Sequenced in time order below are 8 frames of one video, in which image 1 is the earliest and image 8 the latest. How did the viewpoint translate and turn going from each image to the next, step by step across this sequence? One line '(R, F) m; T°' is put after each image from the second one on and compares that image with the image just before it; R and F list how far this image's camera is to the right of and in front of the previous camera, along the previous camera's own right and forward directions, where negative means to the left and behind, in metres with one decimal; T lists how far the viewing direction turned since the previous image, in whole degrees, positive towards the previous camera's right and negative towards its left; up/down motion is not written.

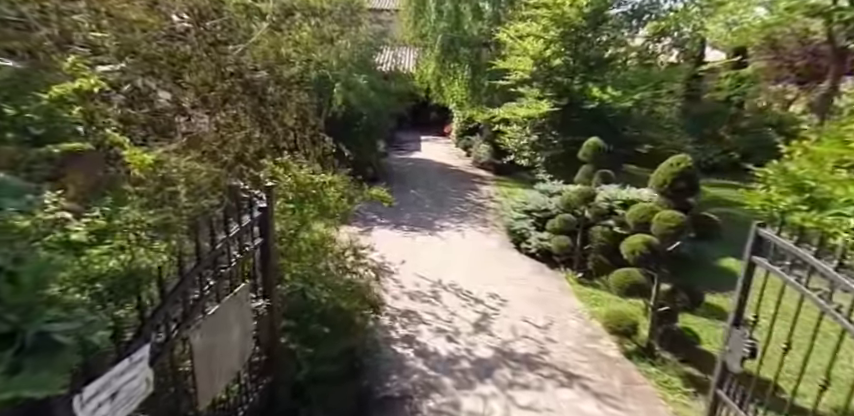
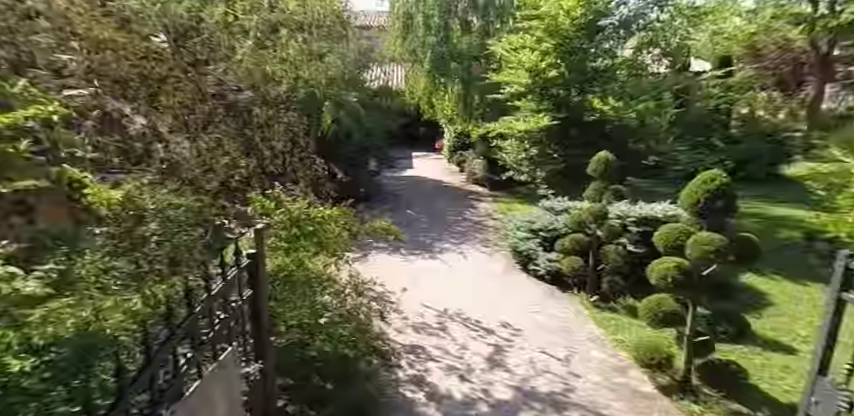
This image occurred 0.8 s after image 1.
(-0.2, +0.4) m; +2°
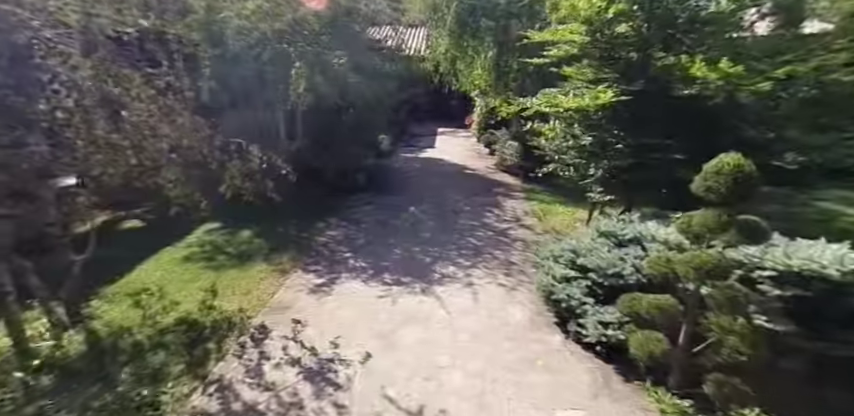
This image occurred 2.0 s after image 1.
(+0.2, +1.8) m; -4°
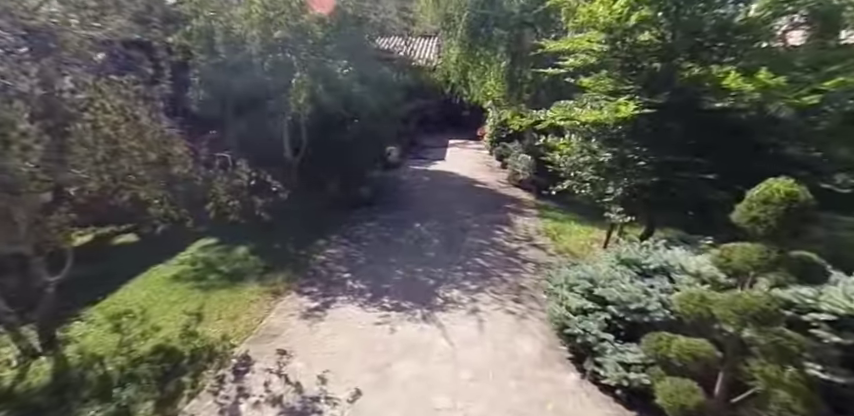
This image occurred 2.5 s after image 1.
(+0.1, +0.4) m; -2°
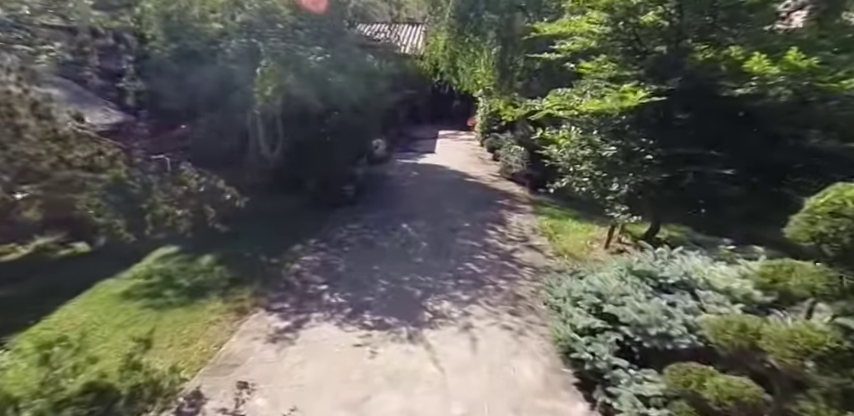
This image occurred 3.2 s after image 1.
(+0.1, +0.5) m; +1°
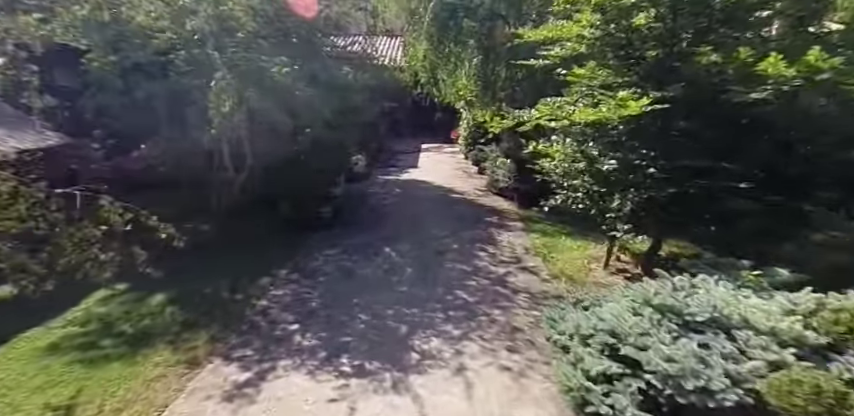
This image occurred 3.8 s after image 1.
(0.0, +0.5) m; +2°
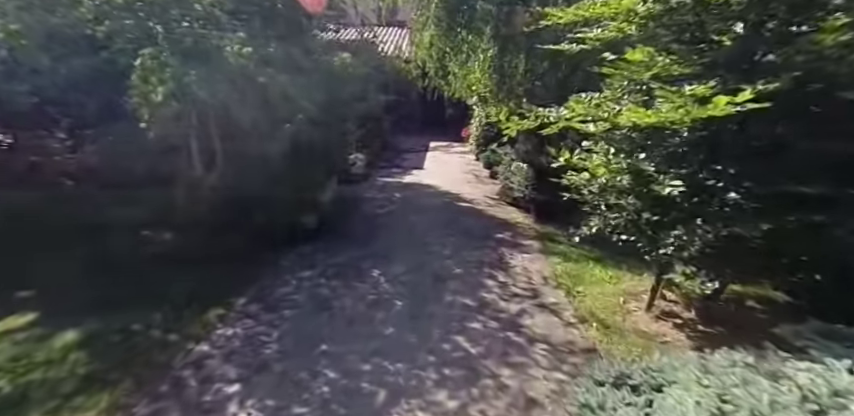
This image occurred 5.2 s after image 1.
(+0.1, +1.1) m; -2°
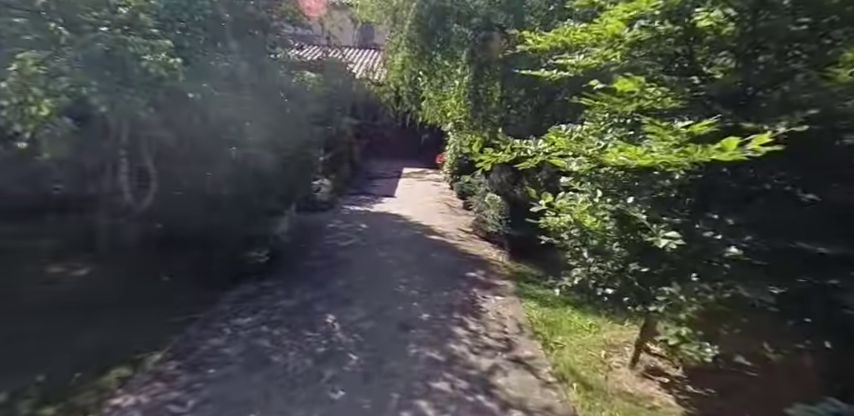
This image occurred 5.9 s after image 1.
(+0.1, +0.5) m; +3°
